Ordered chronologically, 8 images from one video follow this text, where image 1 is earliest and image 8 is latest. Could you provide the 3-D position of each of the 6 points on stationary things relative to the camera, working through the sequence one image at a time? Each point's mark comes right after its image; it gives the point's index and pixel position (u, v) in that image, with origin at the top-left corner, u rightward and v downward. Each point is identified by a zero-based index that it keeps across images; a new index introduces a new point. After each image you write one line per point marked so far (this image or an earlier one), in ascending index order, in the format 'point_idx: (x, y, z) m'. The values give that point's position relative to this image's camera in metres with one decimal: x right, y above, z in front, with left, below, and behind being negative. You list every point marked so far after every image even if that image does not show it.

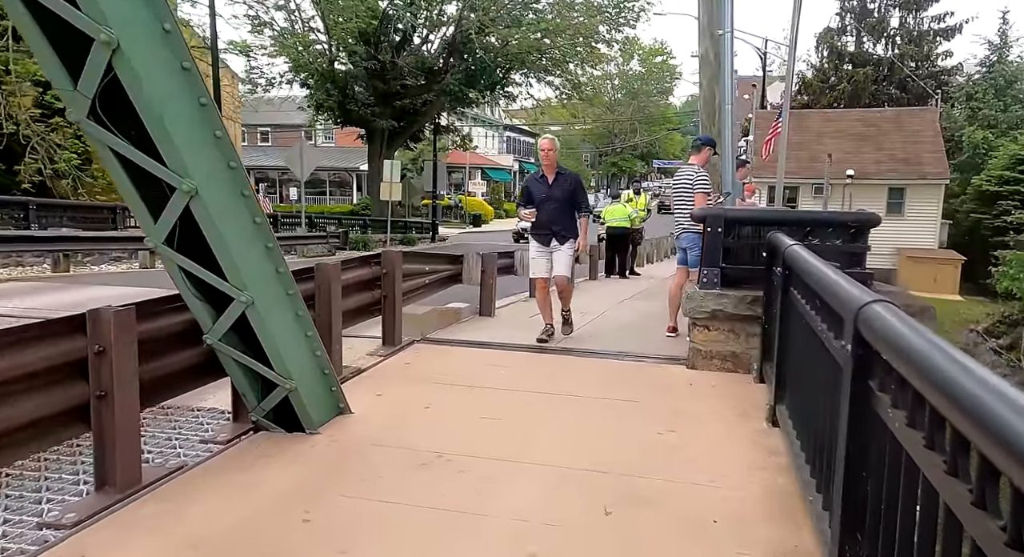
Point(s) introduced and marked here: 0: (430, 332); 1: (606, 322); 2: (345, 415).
0: (-0.8, -0.5, +7.8) m
1: (+1.0, -0.5, +9.4) m
2: (-1.0, -0.8, +4.9) m
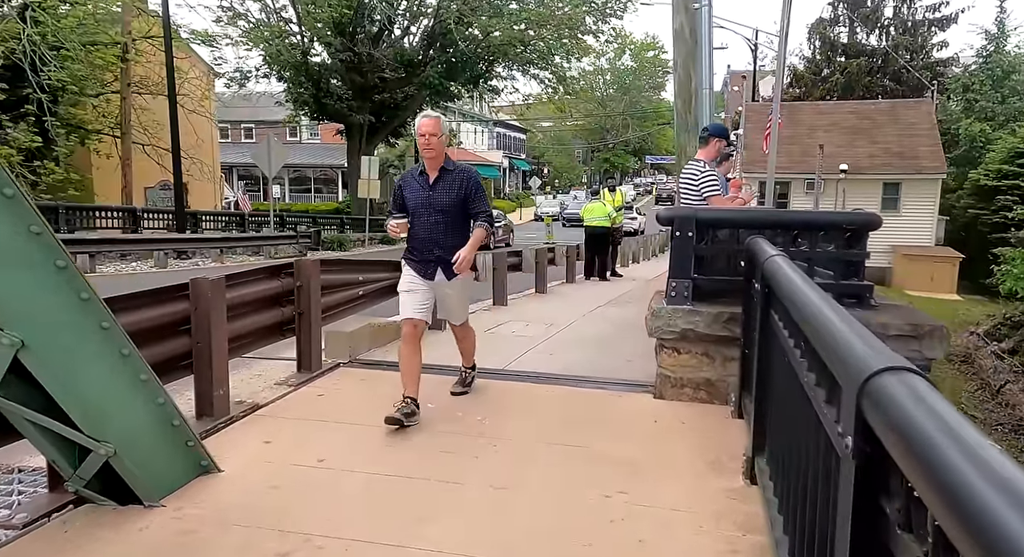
0: (-1.2, -0.6, +6.8) m
1: (+0.6, -0.5, +8.4) m
2: (-1.4, -0.9, +3.9) m
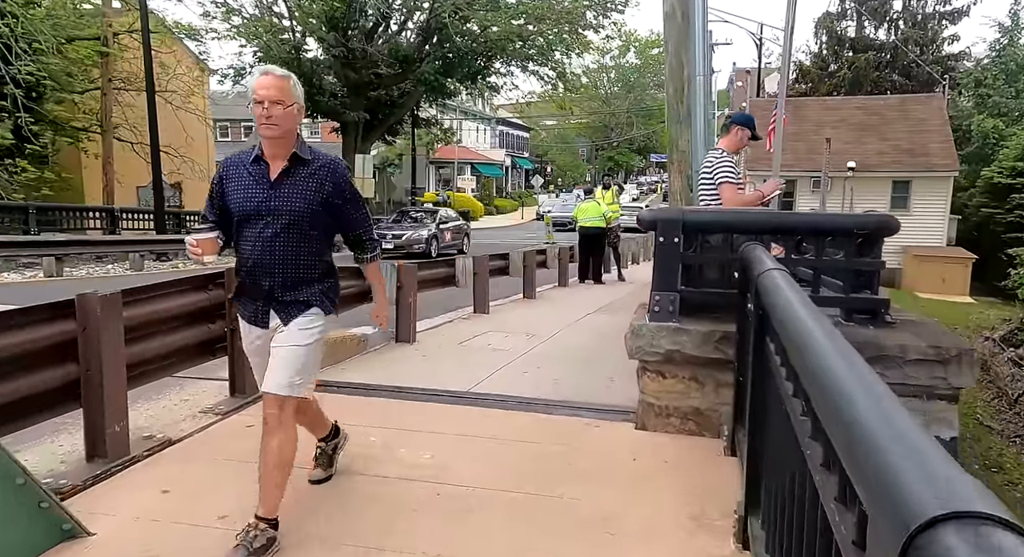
0: (-1.5, -0.7, +6.1) m
1: (+0.4, -0.6, +7.7) m
2: (-1.6, -1.0, +3.2) m
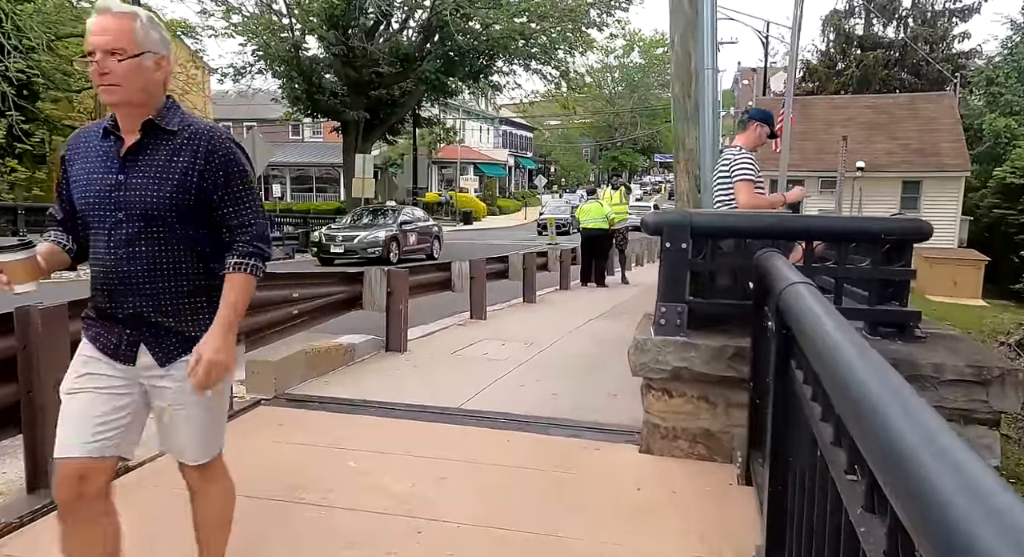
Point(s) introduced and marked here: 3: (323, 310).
0: (-1.5, -0.7, +5.7) m
1: (+0.4, -0.7, +7.3) m
2: (-1.7, -1.0, +2.8) m
3: (-1.5, -0.3, +6.6) m
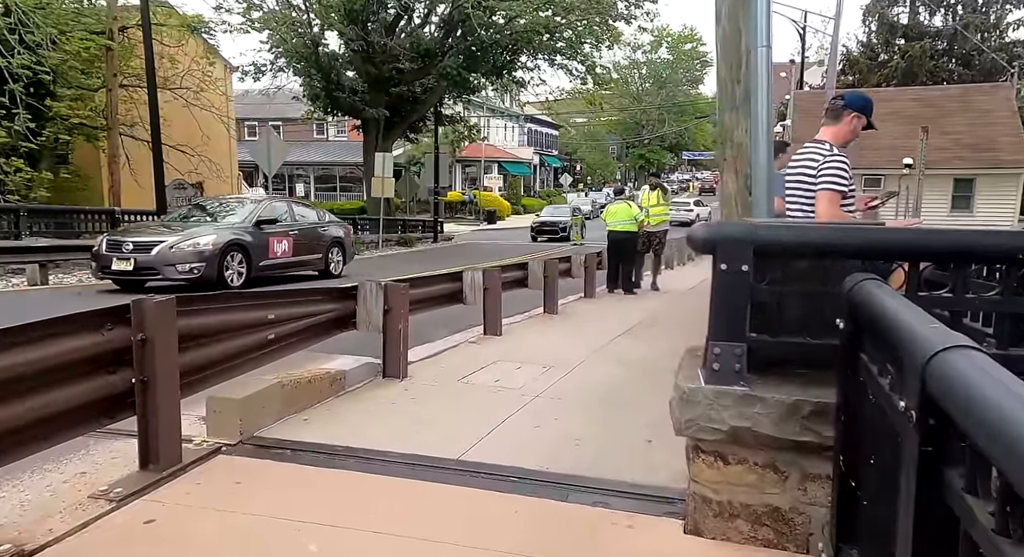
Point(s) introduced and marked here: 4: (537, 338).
0: (-1.4, -0.9, +4.8) m
1: (+0.5, -0.8, +6.3) m
2: (-1.7, -1.1, +1.8) m
3: (-1.4, -0.4, +5.7) m
4: (+0.2, -0.6, +8.4) m
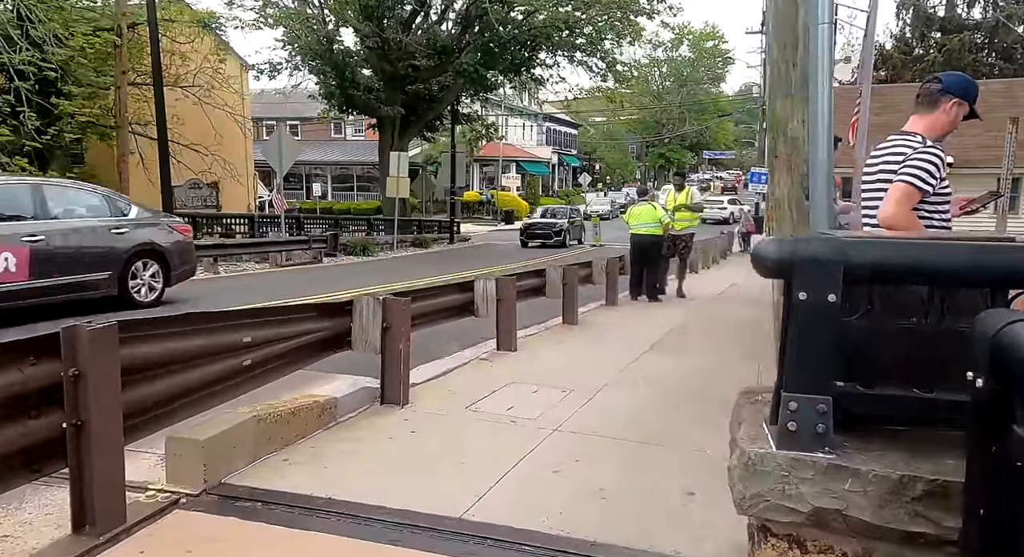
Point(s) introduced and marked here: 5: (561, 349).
0: (-1.3, -0.9, +4.0) m
1: (+0.6, -0.9, +5.5) m
2: (-1.7, -1.2, +1.1) m
3: (-1.3, -0.5, +5.0) m
4: (+0.4, -0.7, +7.7) m
5: (+0.4, -0.6, +8.0) m
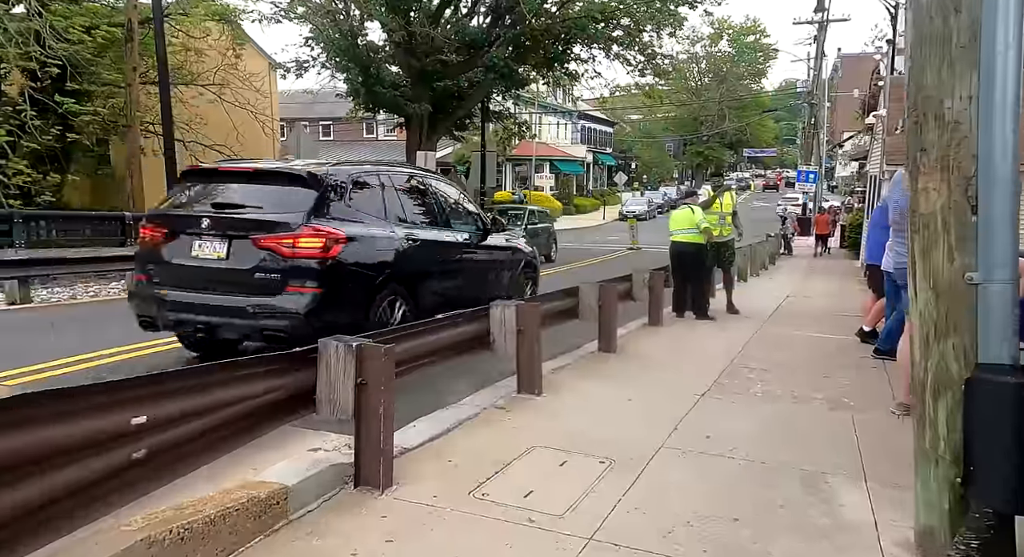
0: (-1.3, -1.1, +2.6) m
1: (+0.7, -1.1, +4.0) m
2: (-1.8, -1.4, -0.3) m
3: (-1.2, -0.6, +3.6) m
4: (+0.6, -0.9, +6.2) m
5: (+0.6, -0.8, +6.5) m
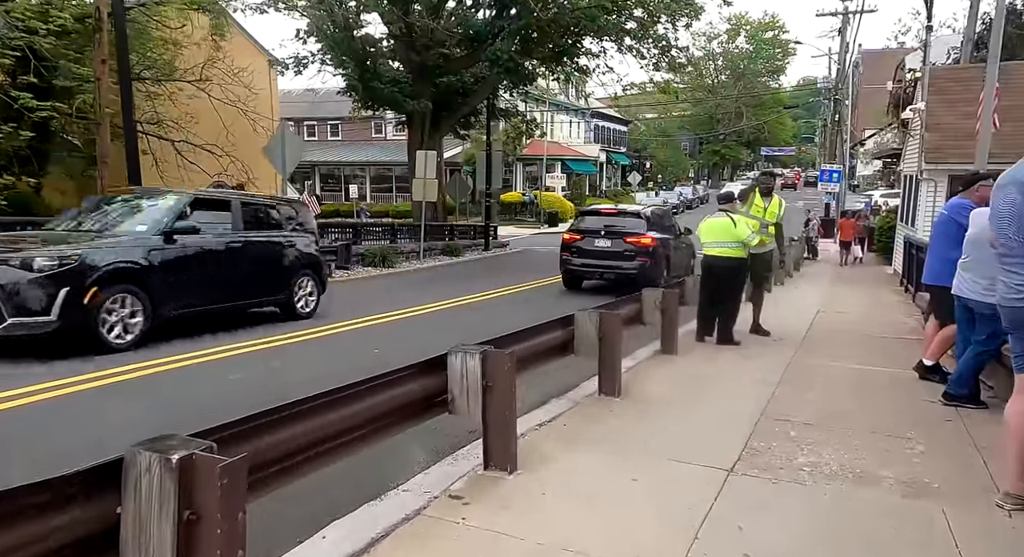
0: (-1.6, -1.3, +1.1) m
1: (+0.4, -1.3, +2.5) m
2: (-2.1, -1.6, -1.8) m
3: (-1.5, -0.9, +2.1) m
4: (+0.4, -1.1, +4.6) m
5: (+0.4, -1.0, +4.9) m
